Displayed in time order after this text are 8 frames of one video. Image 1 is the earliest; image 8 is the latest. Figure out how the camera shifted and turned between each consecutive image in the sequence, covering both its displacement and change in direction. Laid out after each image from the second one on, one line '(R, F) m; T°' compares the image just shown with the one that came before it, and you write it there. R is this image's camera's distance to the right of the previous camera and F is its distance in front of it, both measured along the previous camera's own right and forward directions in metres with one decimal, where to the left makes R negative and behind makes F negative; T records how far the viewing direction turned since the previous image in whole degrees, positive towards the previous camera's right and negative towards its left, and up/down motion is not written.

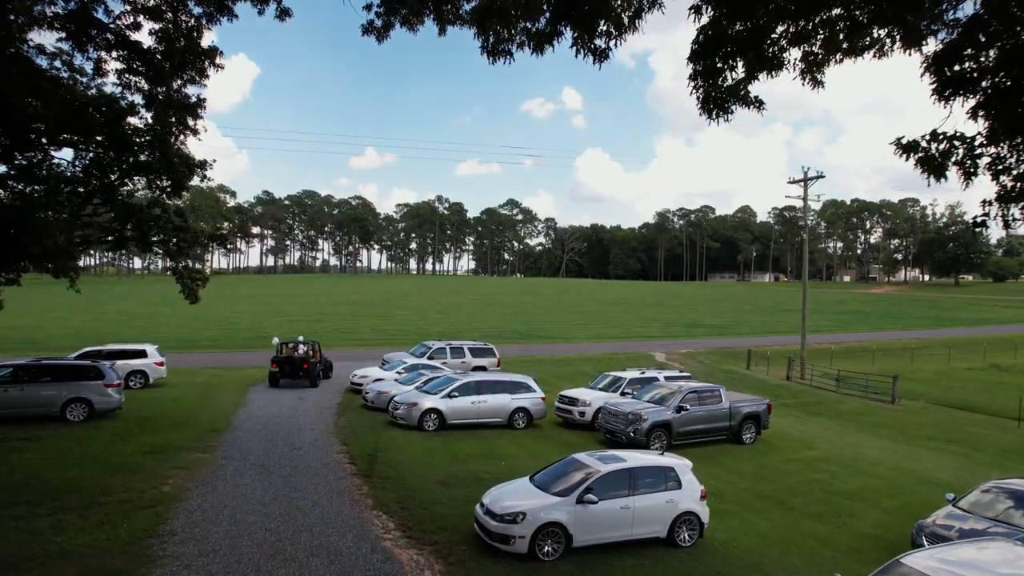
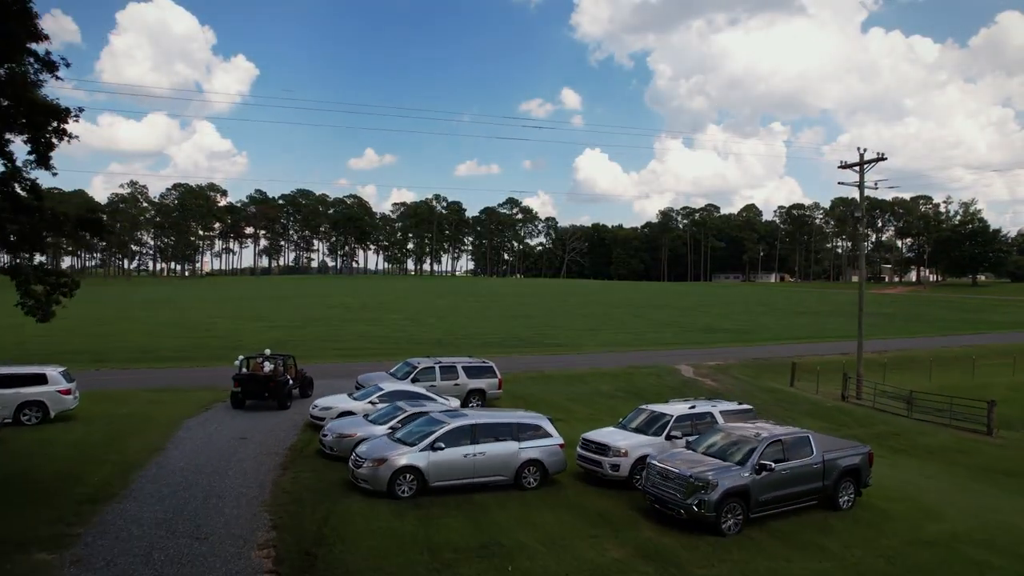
(-0.2, +4.8) m; 0°
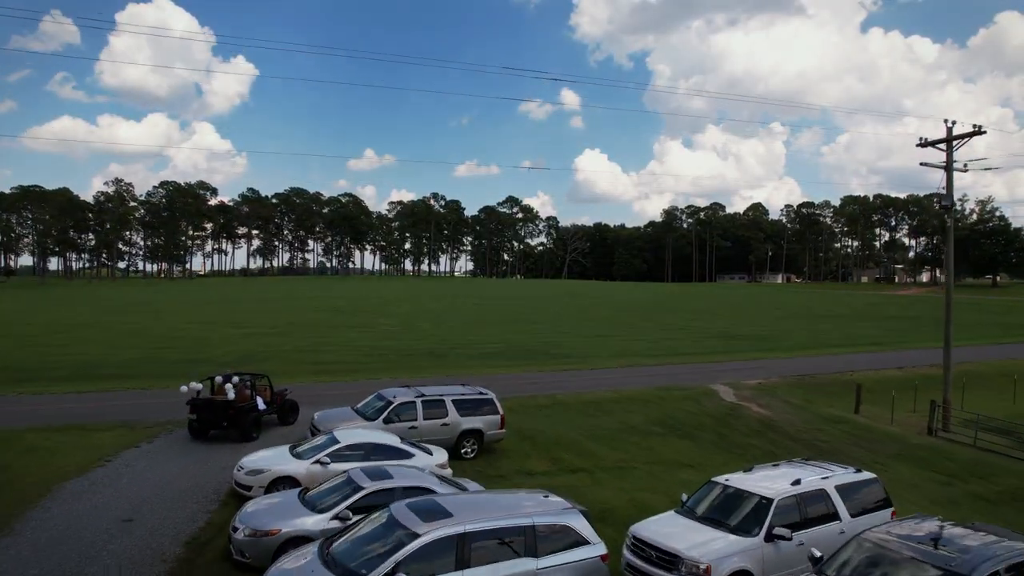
(-0.2, +5.0) m; 0°
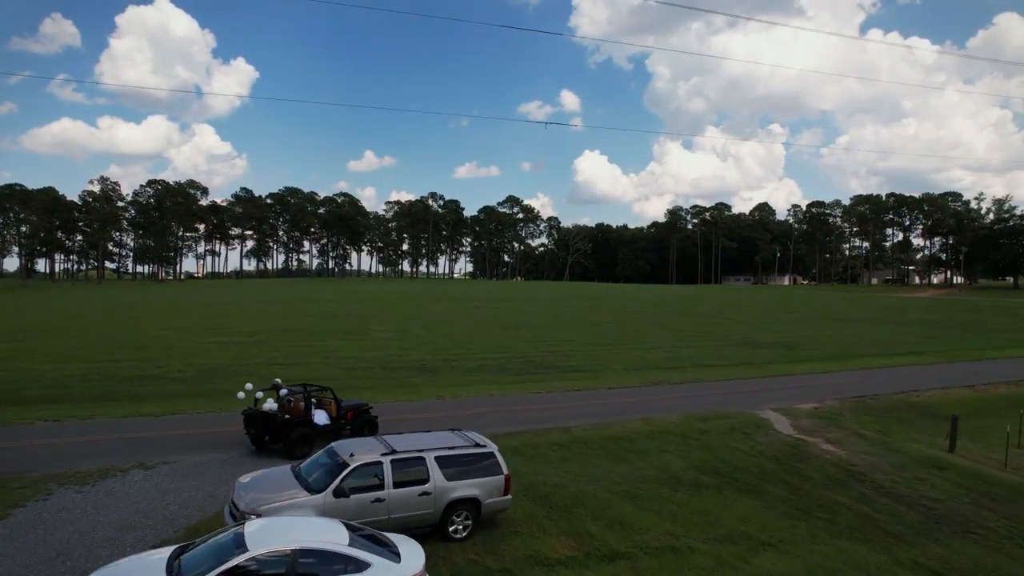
(-0.2, +4.7) m; 0°
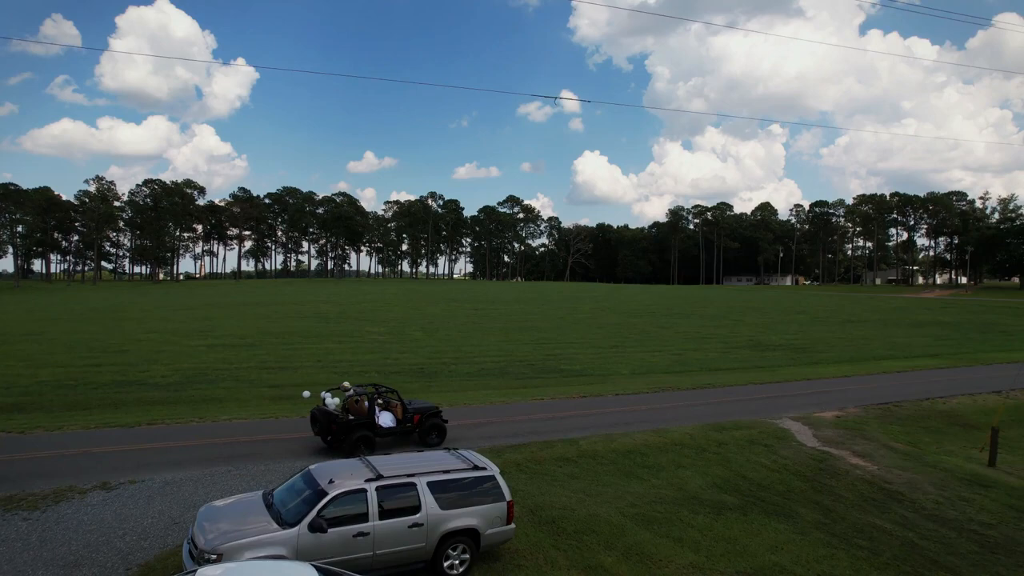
(-0.1, +1.4) m; 0°
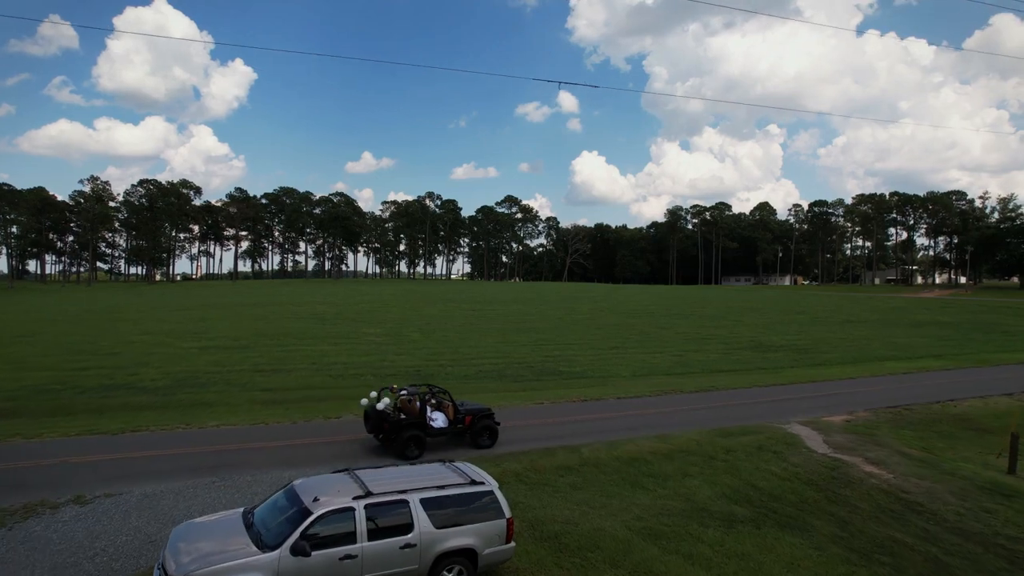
(0.0, +0.7) m; 0°
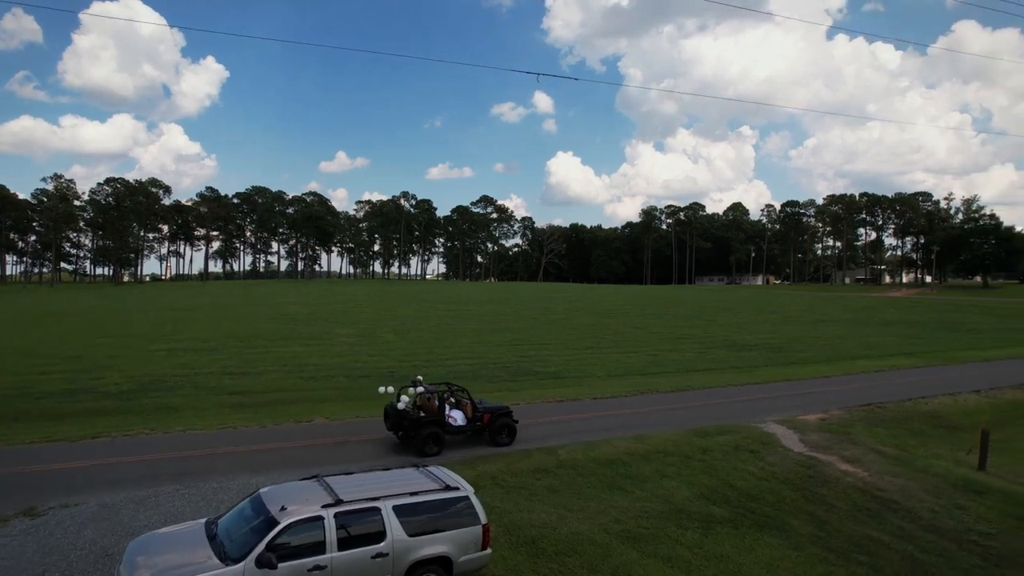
(0.0, +0.3) m; +2°
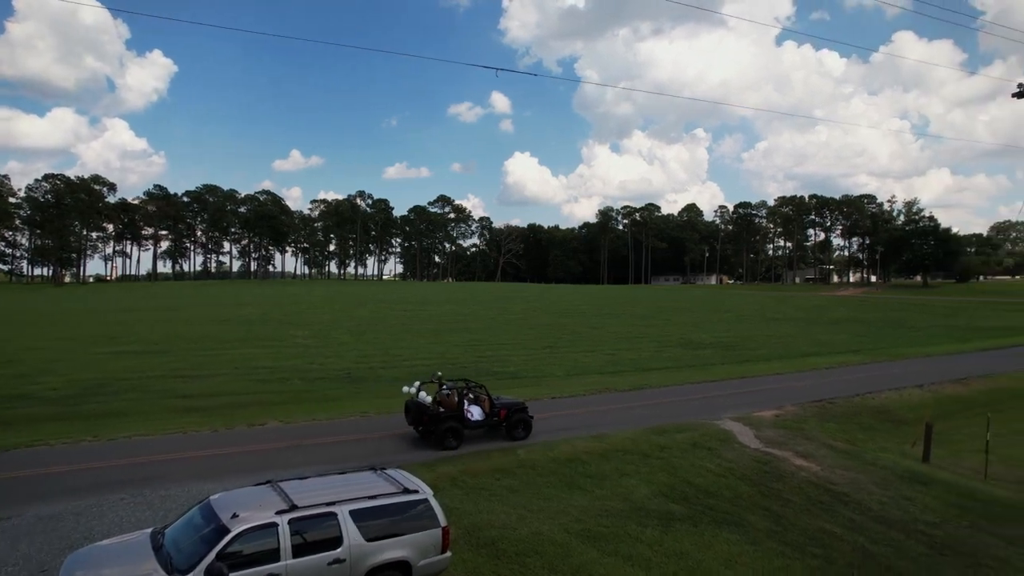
(0.0, +0.1) m; +4°
